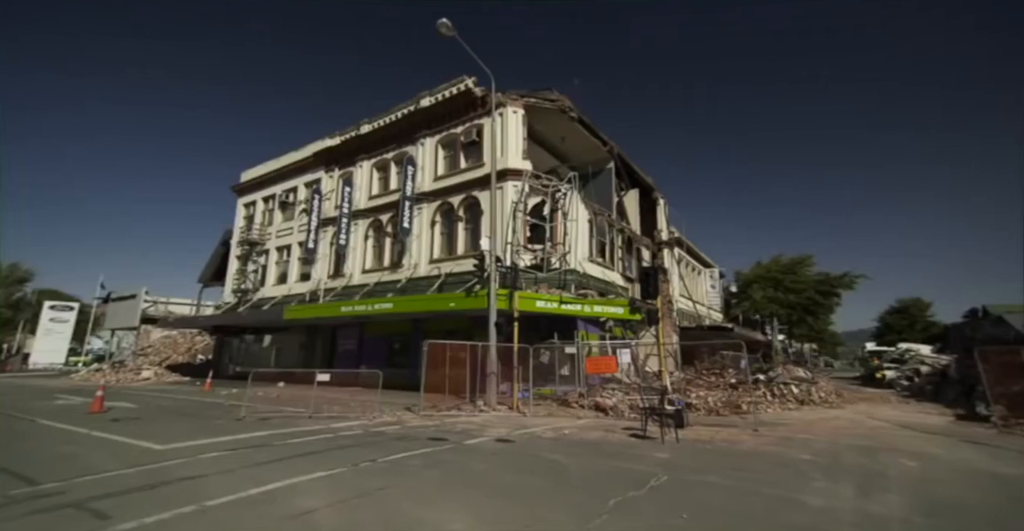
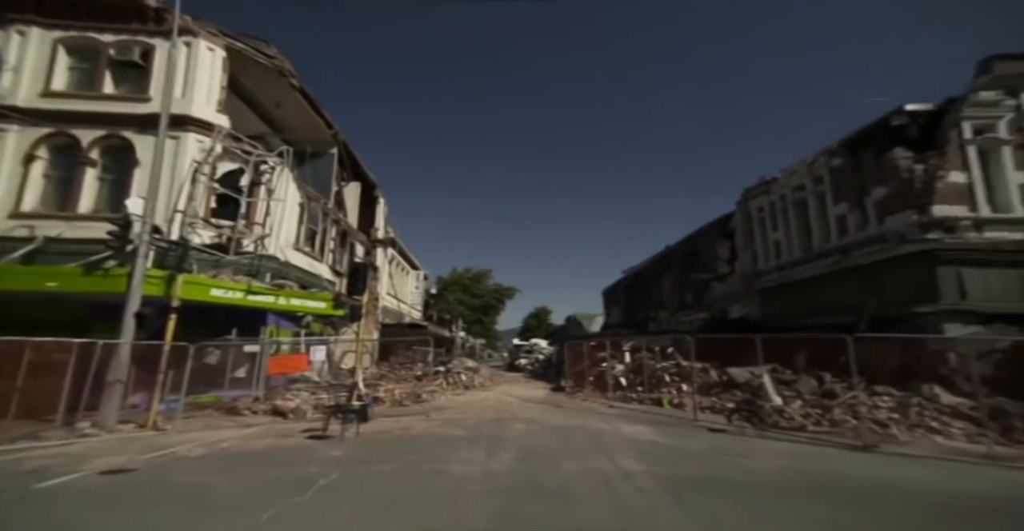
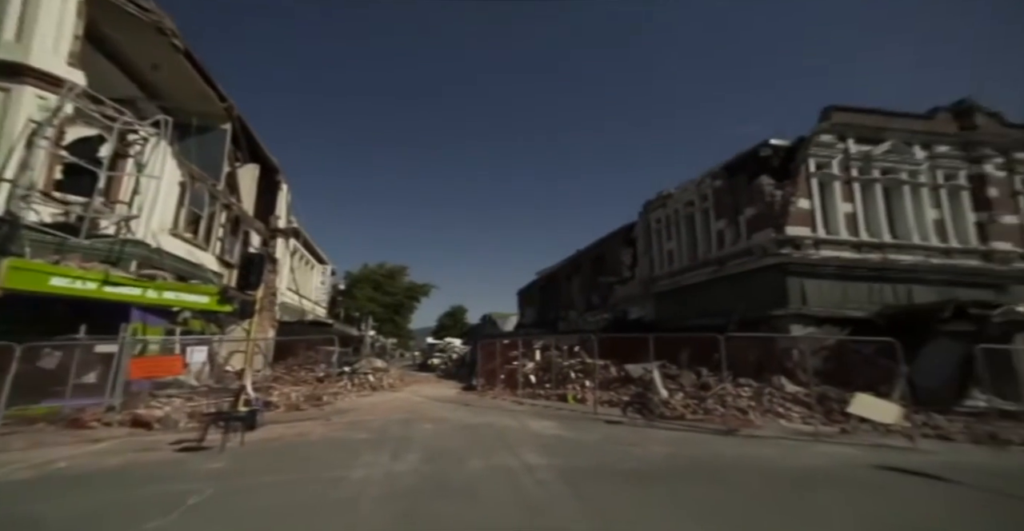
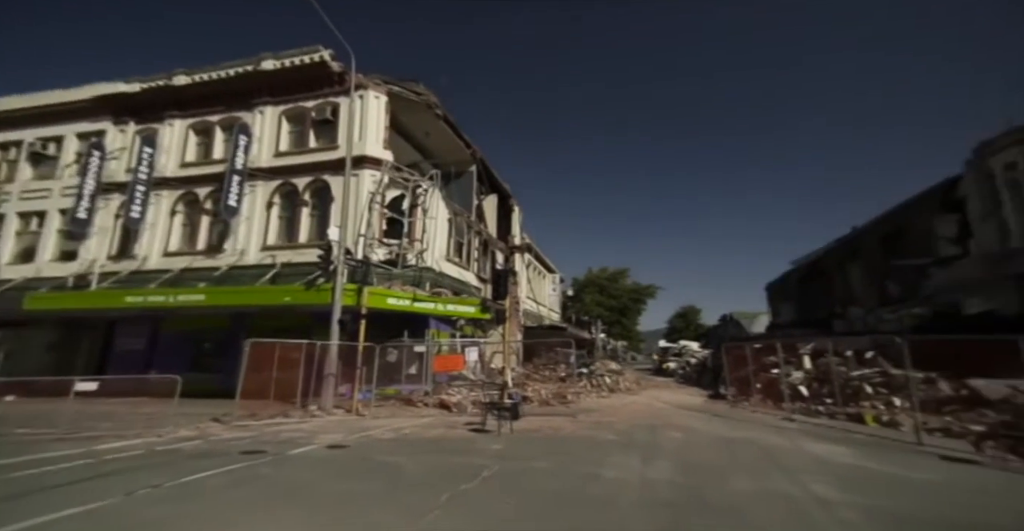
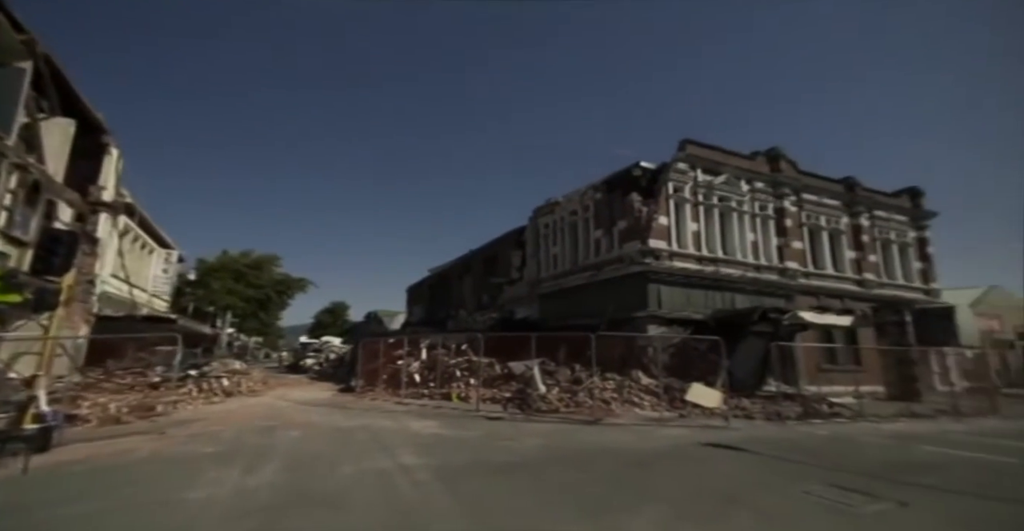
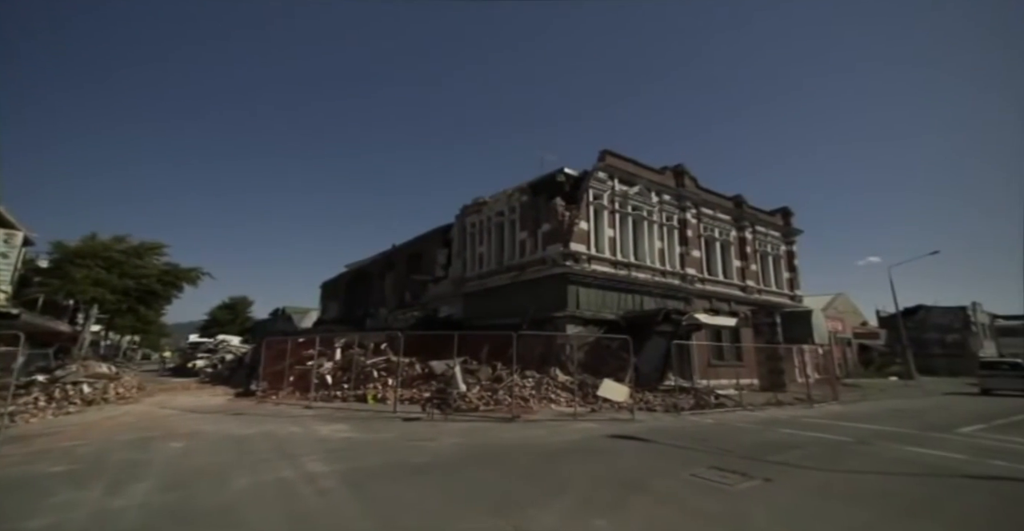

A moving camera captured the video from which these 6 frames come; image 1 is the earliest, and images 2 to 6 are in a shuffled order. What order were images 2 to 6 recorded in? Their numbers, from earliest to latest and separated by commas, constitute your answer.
4, 2, 3, 5, 6
